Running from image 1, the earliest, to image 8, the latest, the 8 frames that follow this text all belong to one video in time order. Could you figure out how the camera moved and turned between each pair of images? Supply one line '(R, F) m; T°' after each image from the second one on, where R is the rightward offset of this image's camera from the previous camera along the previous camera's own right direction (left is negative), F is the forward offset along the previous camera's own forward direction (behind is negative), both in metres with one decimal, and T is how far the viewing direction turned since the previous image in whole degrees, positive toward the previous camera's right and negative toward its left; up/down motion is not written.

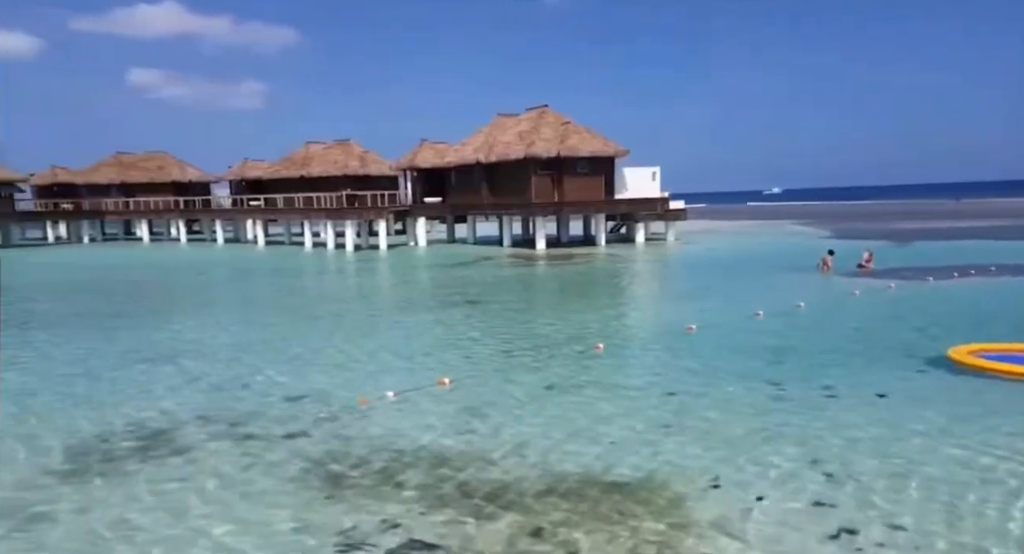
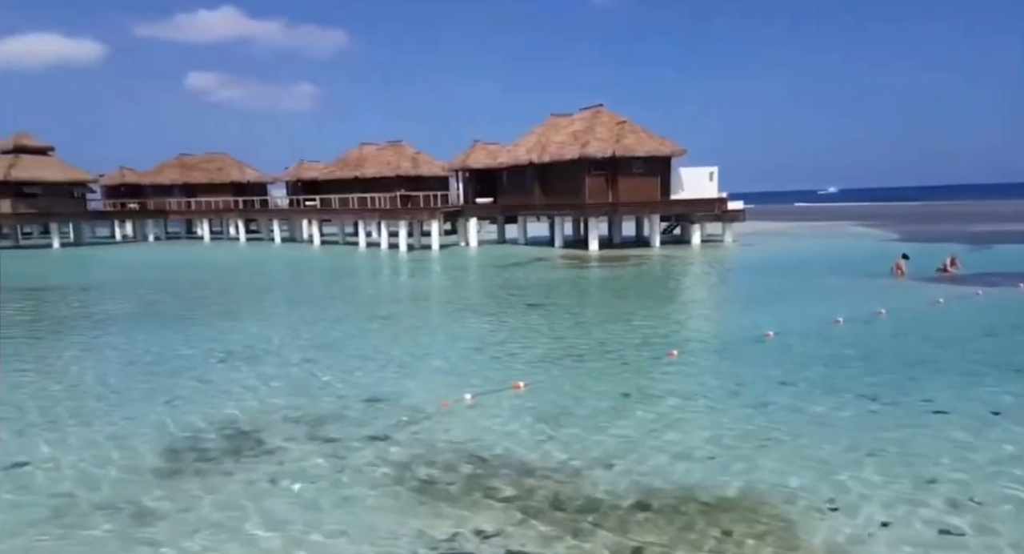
(-0.2, +0.2) m; -4°
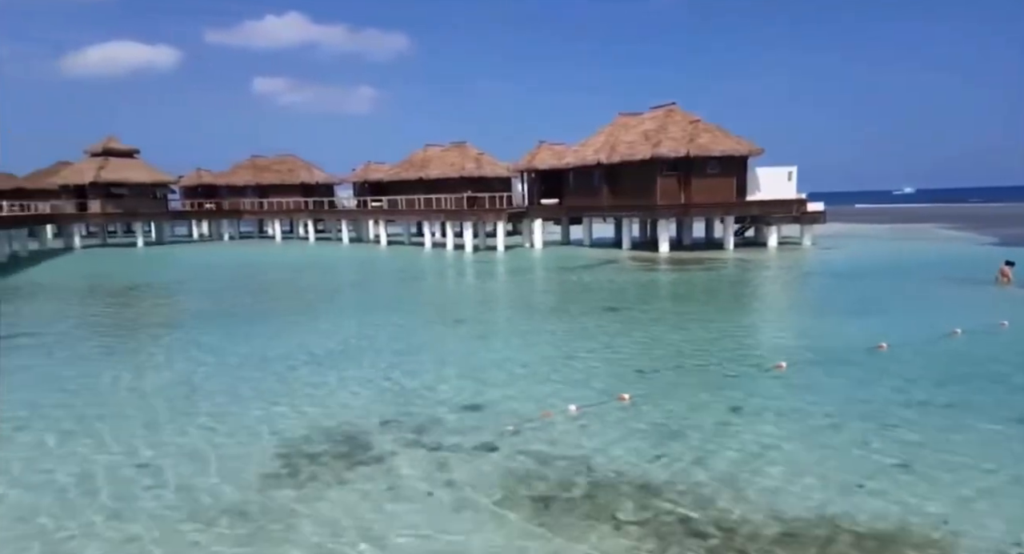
(-0.5, +0.2) m; -5°
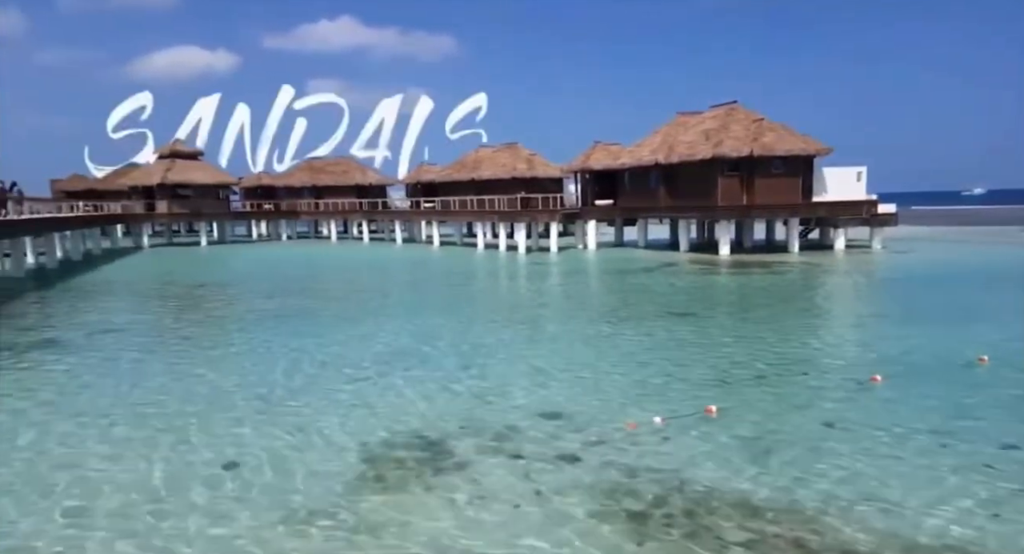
(-0.3, +0.2) m; -4°
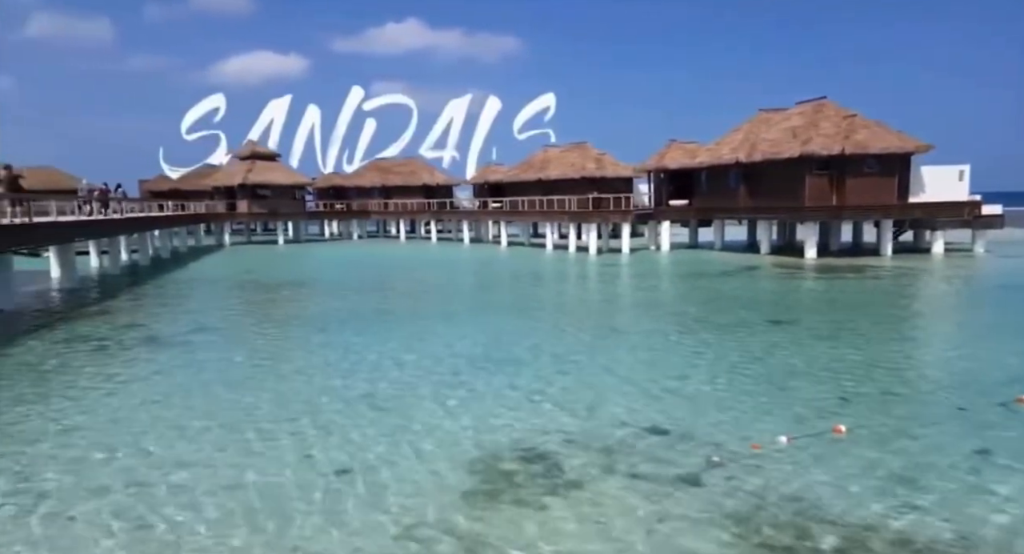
(-0.5, +0.3) m; -5°
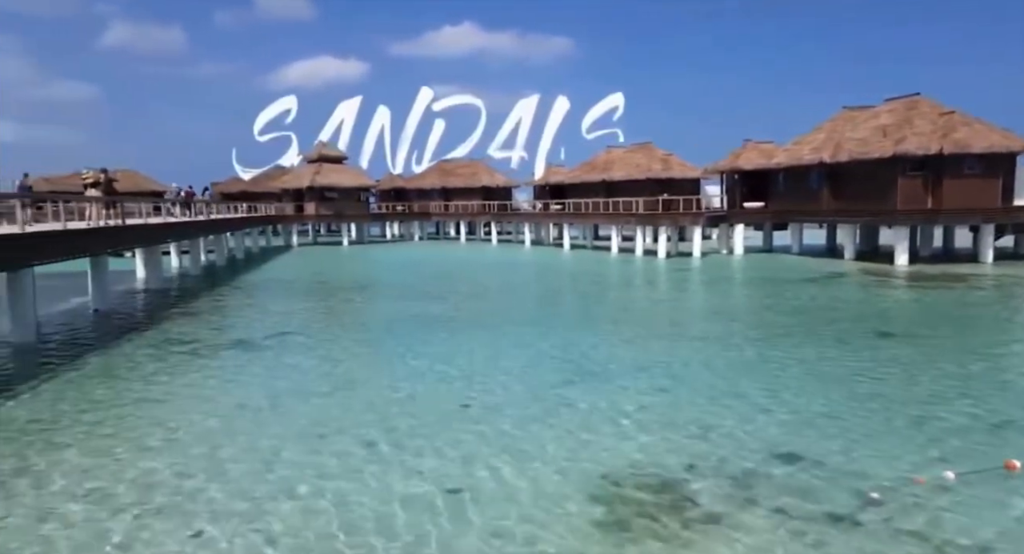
(-0.7, +0.4) m; -4°
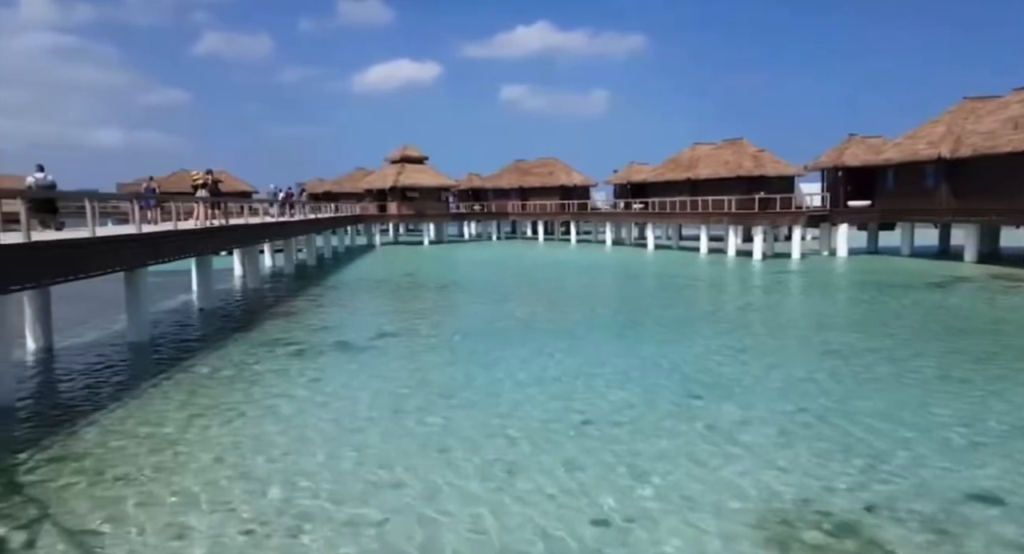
(-0.7, +0.5) m; -6°
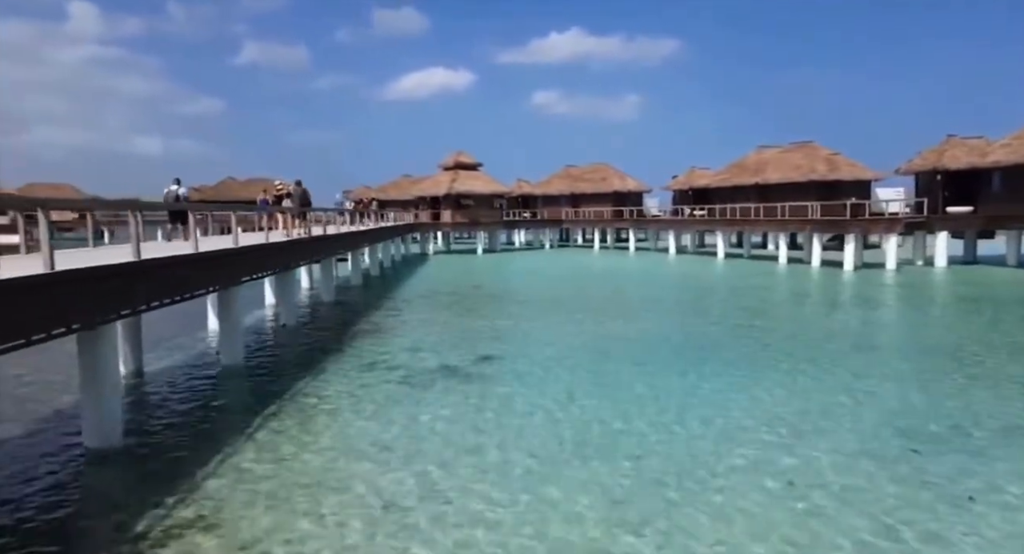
(-1.5, +1.1) m; -3°
